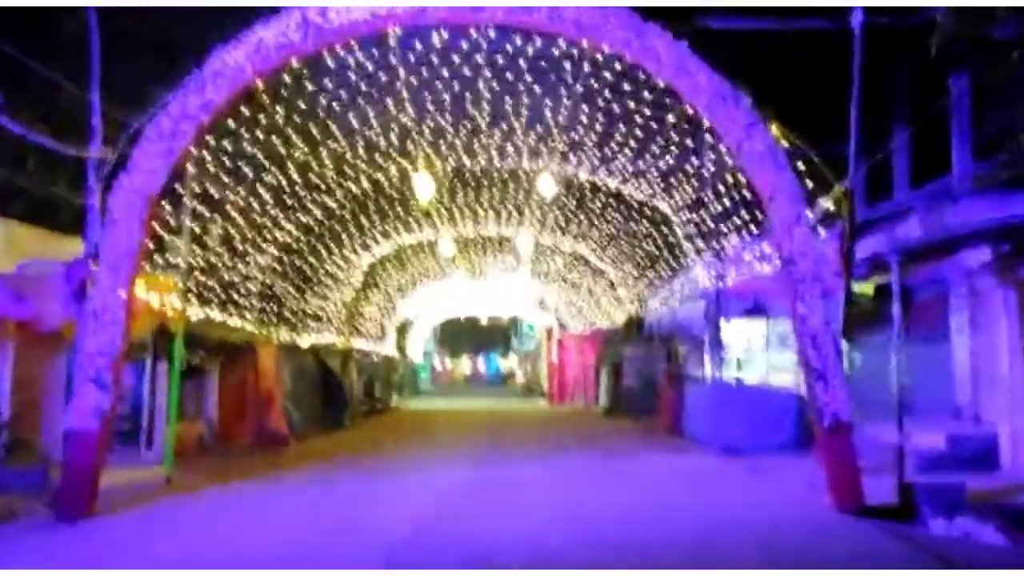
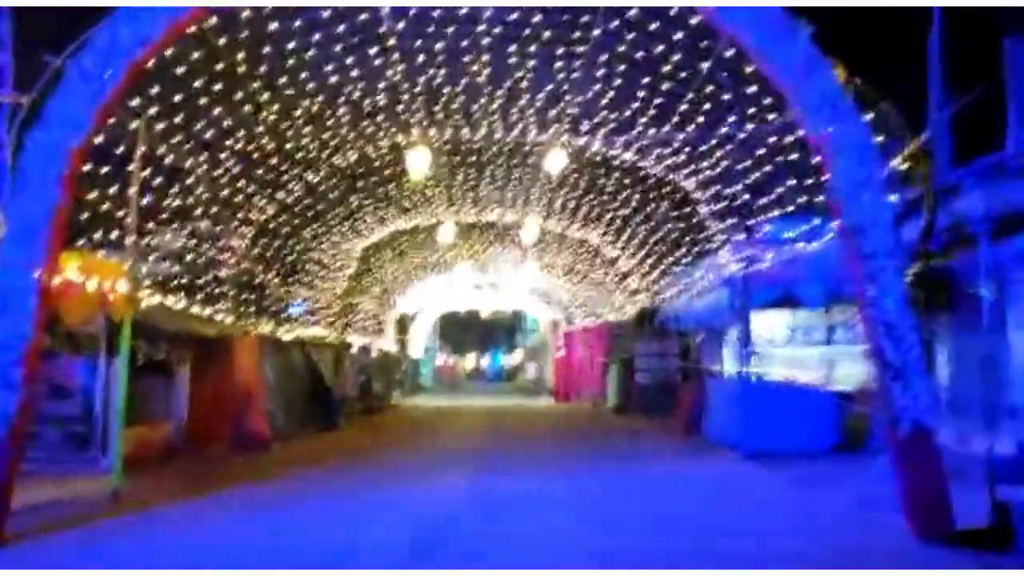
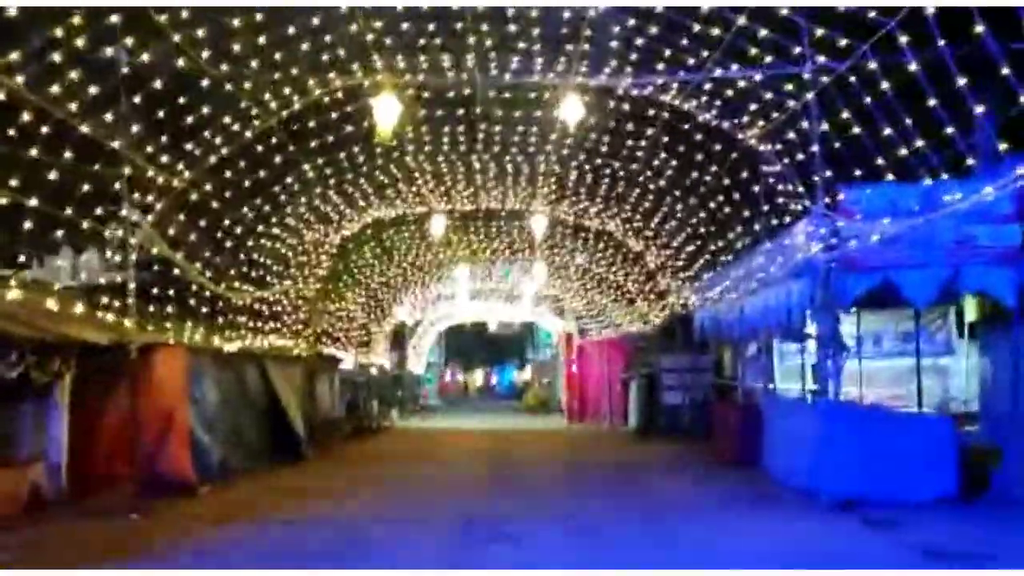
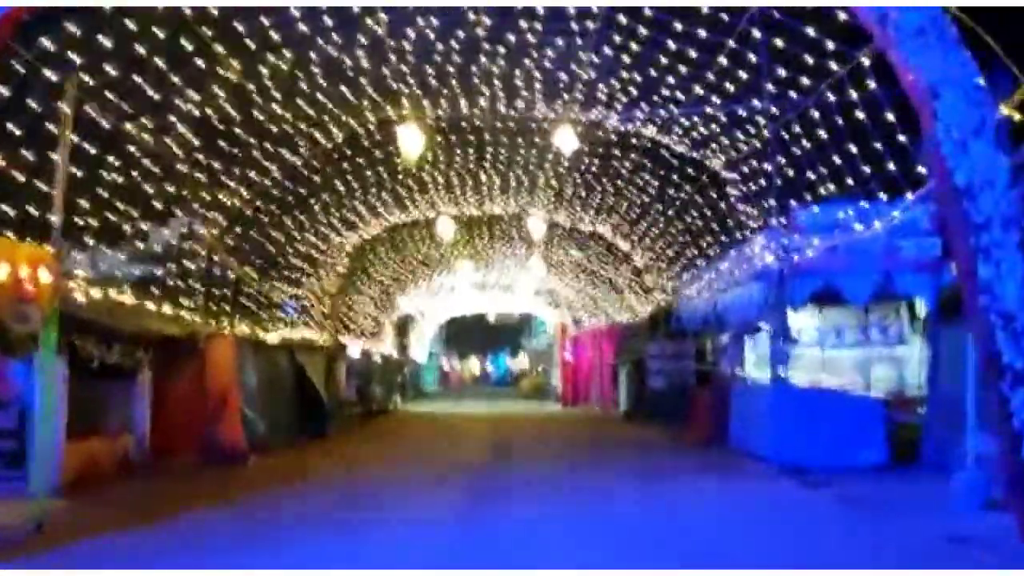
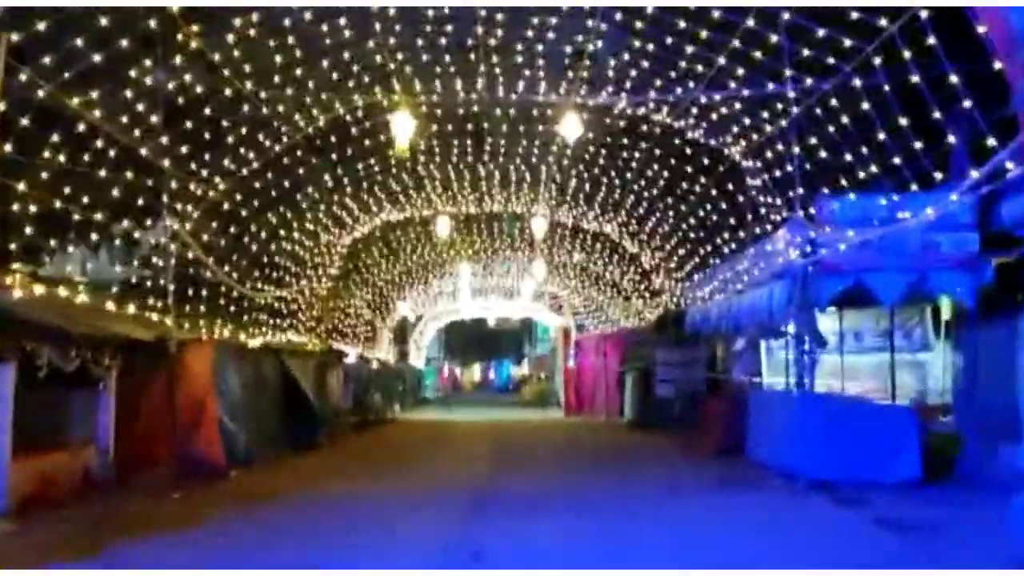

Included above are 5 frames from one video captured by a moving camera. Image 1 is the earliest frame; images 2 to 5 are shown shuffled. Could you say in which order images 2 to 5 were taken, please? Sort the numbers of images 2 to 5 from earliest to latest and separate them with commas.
2, 4, 5, 3
